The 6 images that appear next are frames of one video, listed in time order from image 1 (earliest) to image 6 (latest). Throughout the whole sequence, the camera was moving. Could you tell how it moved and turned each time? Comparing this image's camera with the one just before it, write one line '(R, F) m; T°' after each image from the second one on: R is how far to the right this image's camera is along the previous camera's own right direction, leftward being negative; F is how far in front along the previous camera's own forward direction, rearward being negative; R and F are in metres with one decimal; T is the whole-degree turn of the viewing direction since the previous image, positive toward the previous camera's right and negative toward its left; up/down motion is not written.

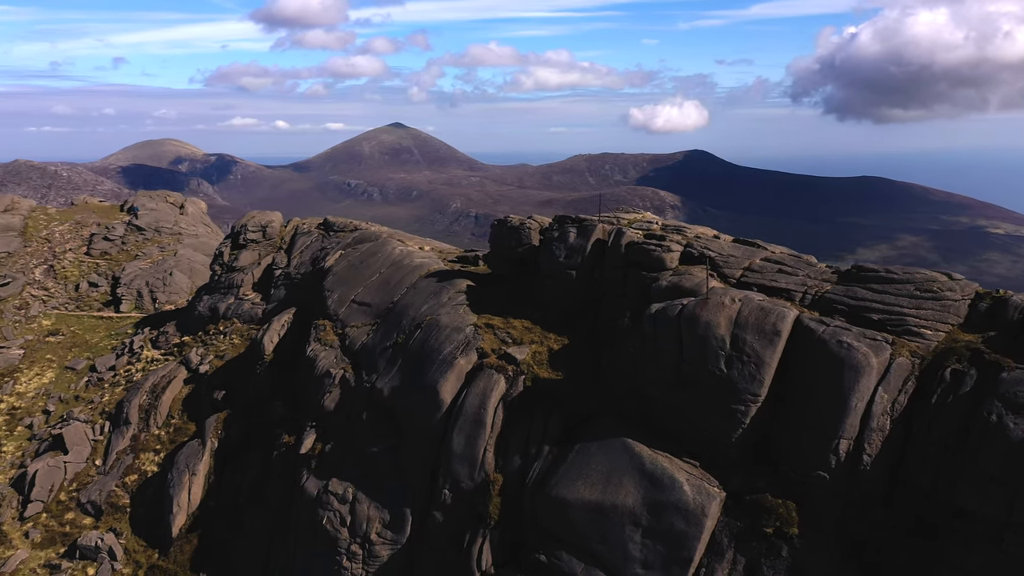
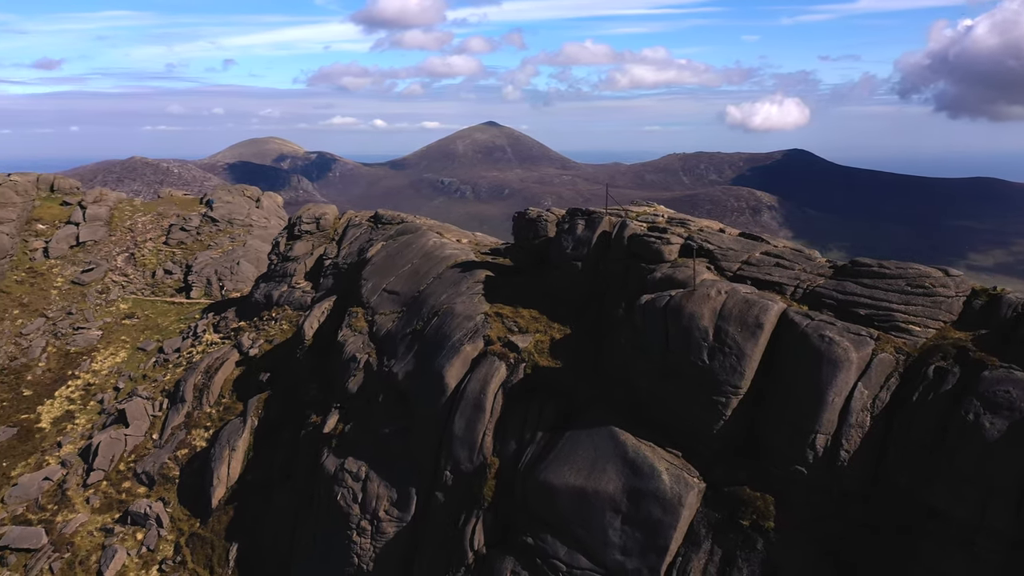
(+2.4, -0.4) m; -6°
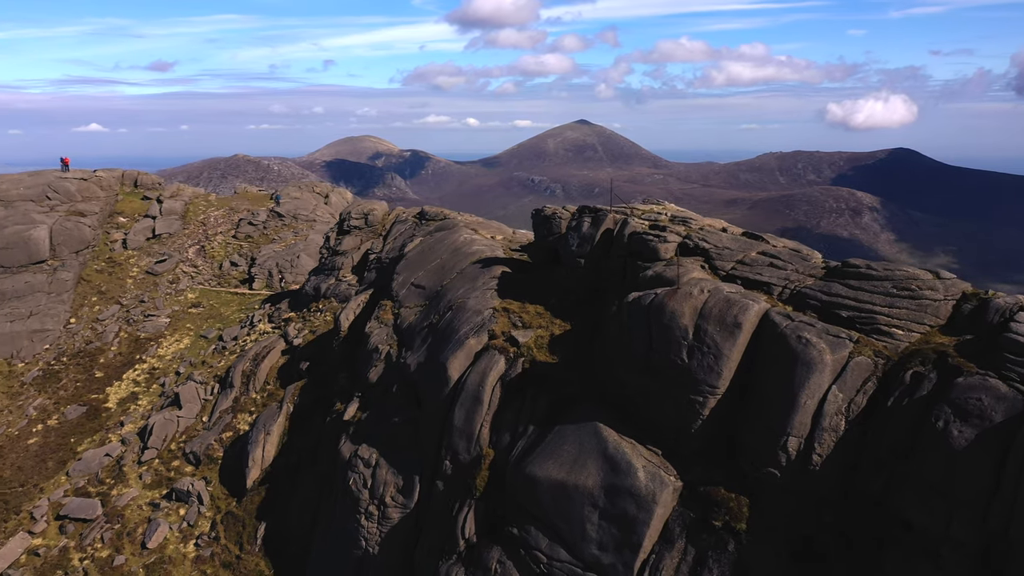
(+2.5, -0.3) m; -6°
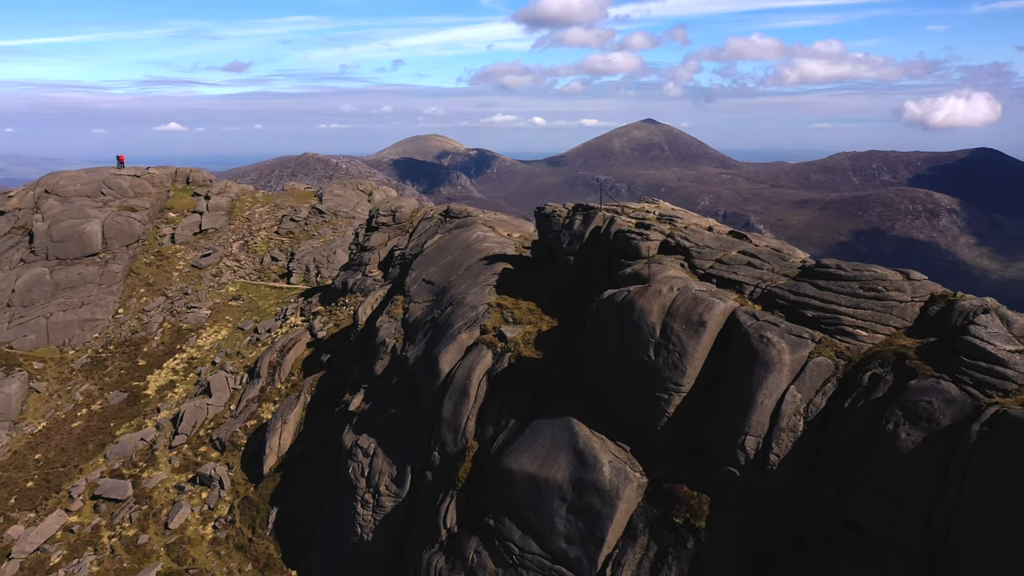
(+2.1, -0.3) m; -4°
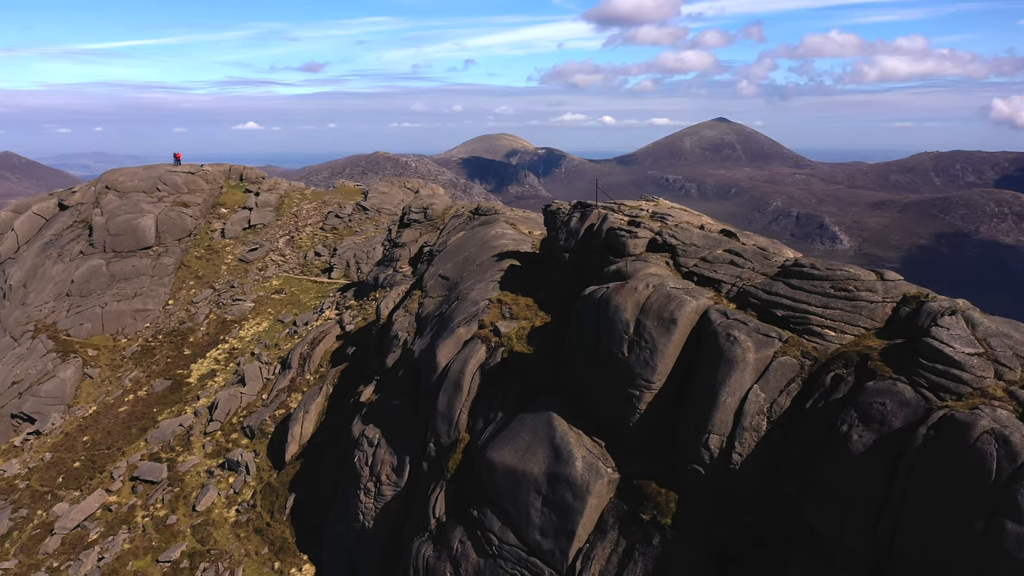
(+2.1, -0.2) m; -5°
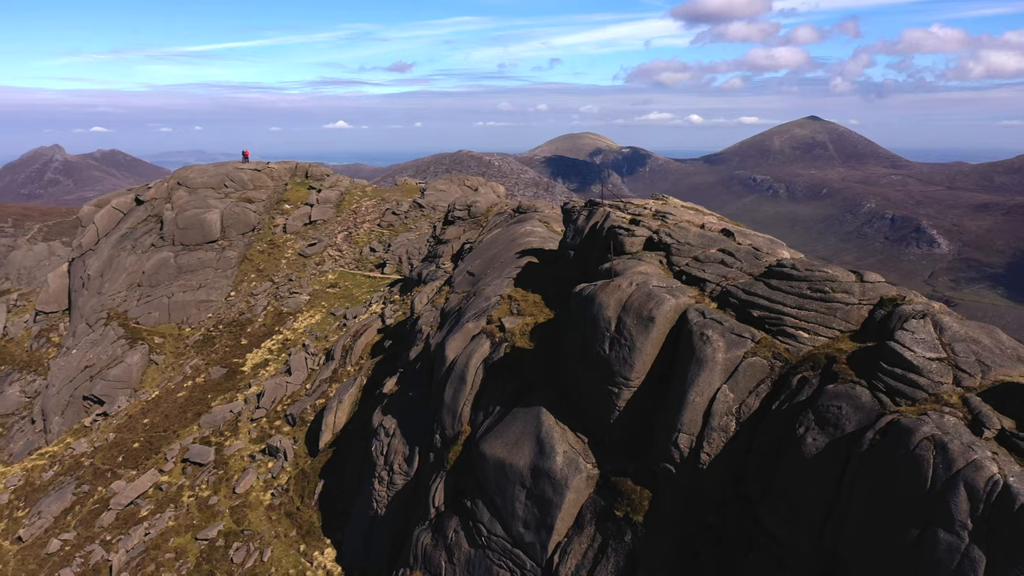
(+2.2, -0.2) m; -6°
